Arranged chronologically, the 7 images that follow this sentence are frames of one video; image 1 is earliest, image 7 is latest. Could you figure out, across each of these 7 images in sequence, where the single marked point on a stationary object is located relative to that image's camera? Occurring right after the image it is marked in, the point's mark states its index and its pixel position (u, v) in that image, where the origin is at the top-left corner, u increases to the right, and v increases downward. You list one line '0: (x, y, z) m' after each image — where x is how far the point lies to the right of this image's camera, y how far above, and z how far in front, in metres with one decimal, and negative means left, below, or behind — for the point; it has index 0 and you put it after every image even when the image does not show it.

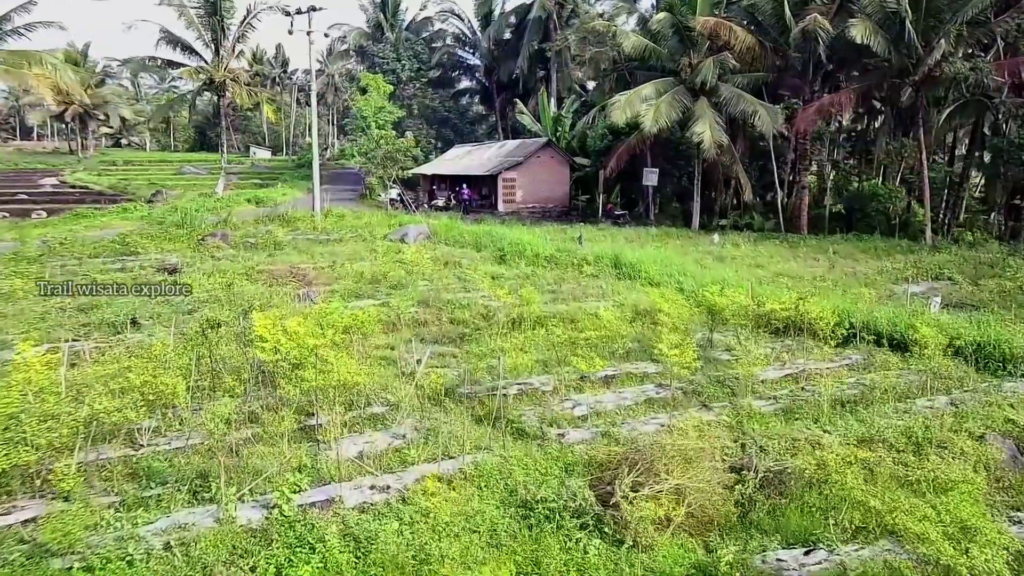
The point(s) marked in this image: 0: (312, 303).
0: (-1.9, -0.2, +9.1) m
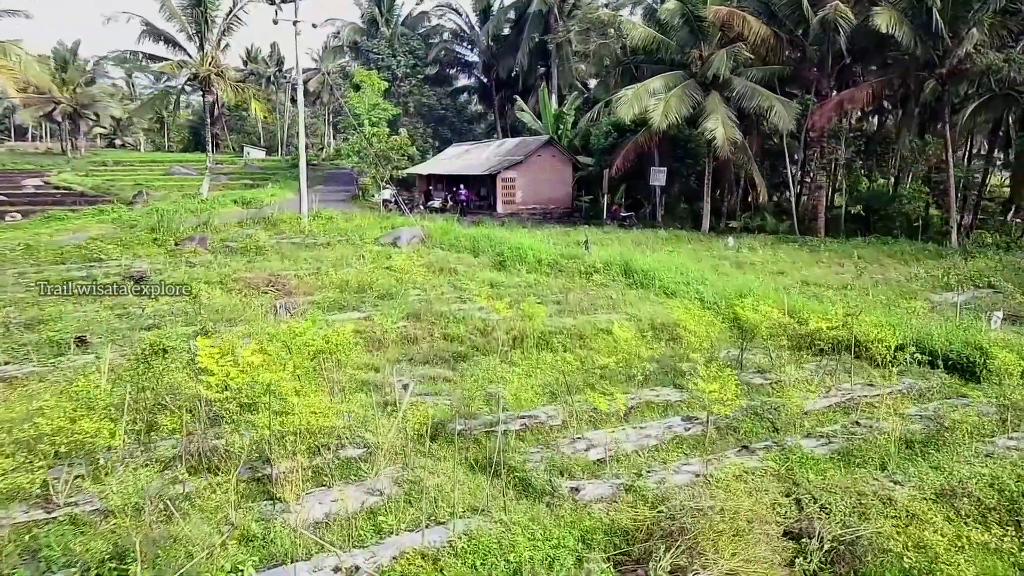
0: (-1.9, -0.3, +8.1) m
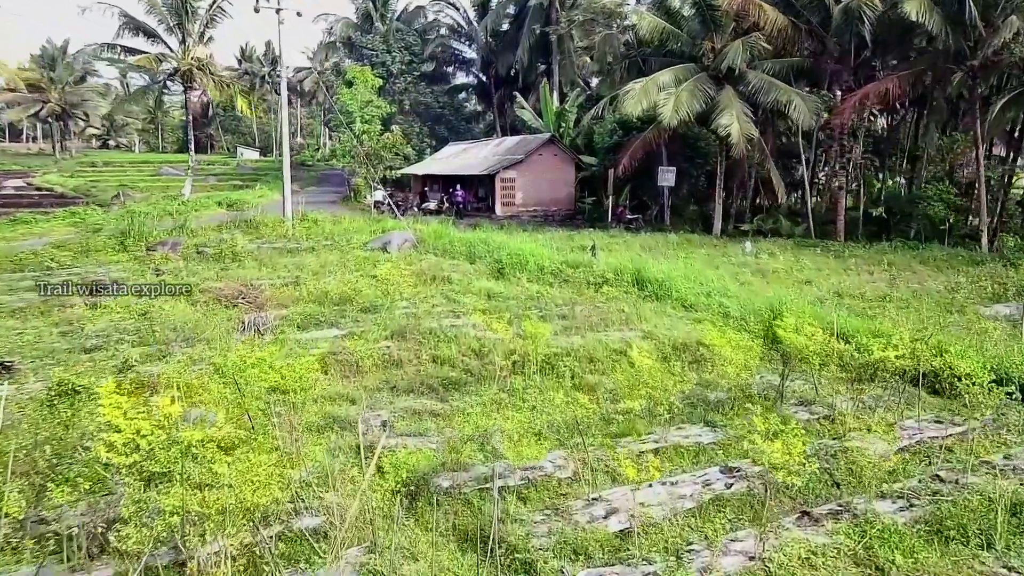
0: (-1.9, -0.4, +7.0) m
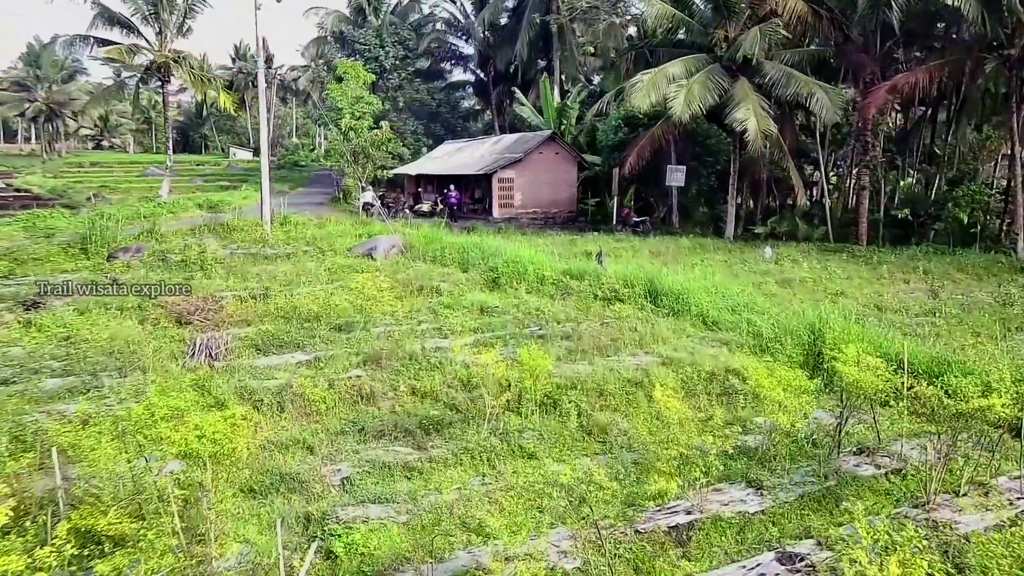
0: (-1.9, -0.5, +5.9) m
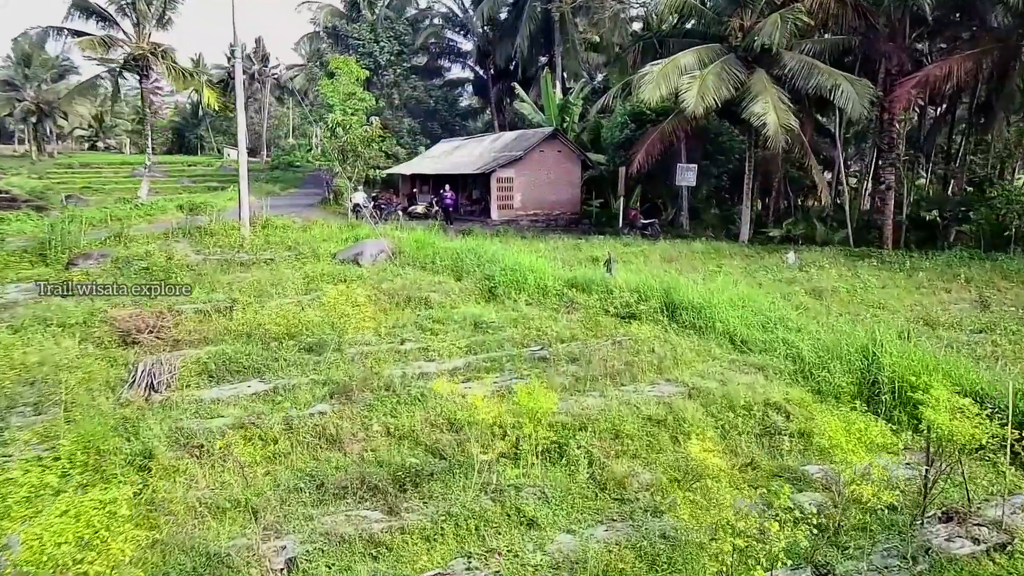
0: (-1.9, -0.6, +4.8) m
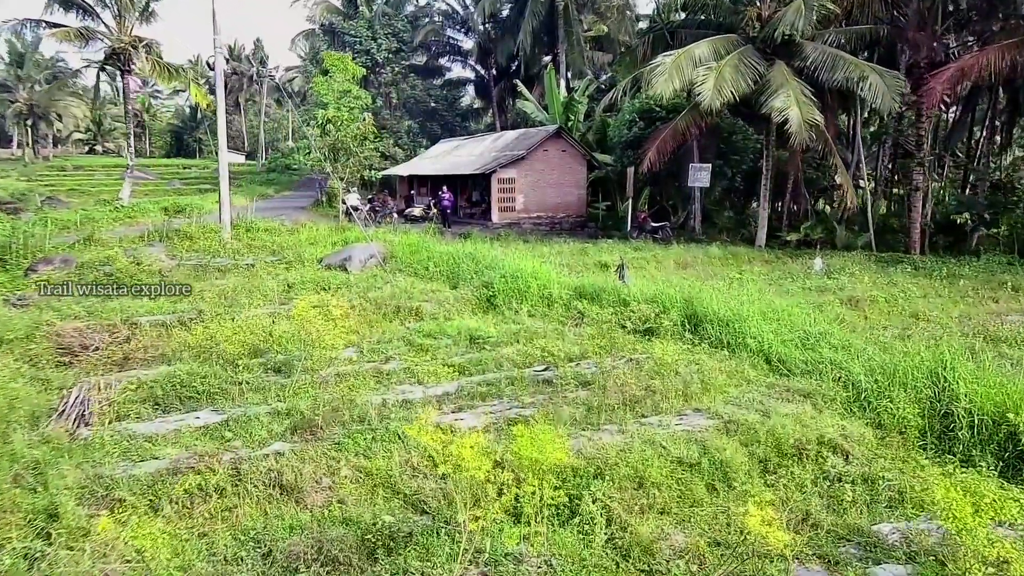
0: (-1.9, -0.7, +3.9) m
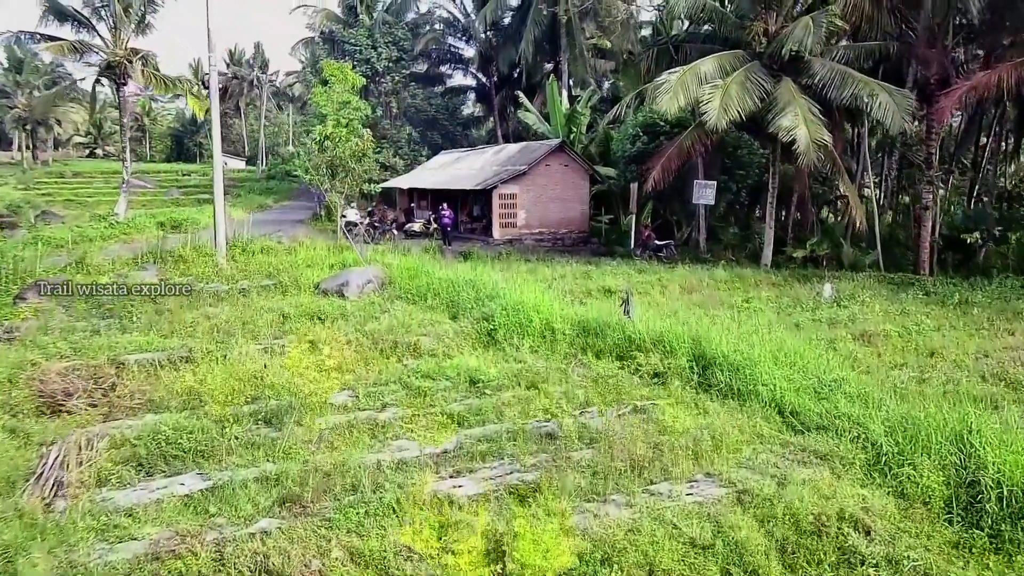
0: (-1.9, -0.9, +3.7) m
